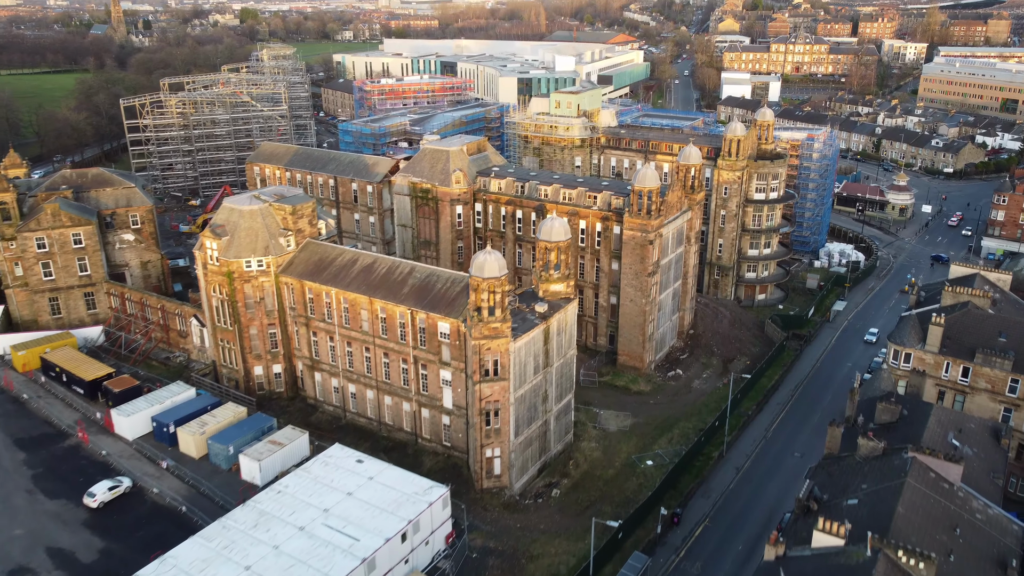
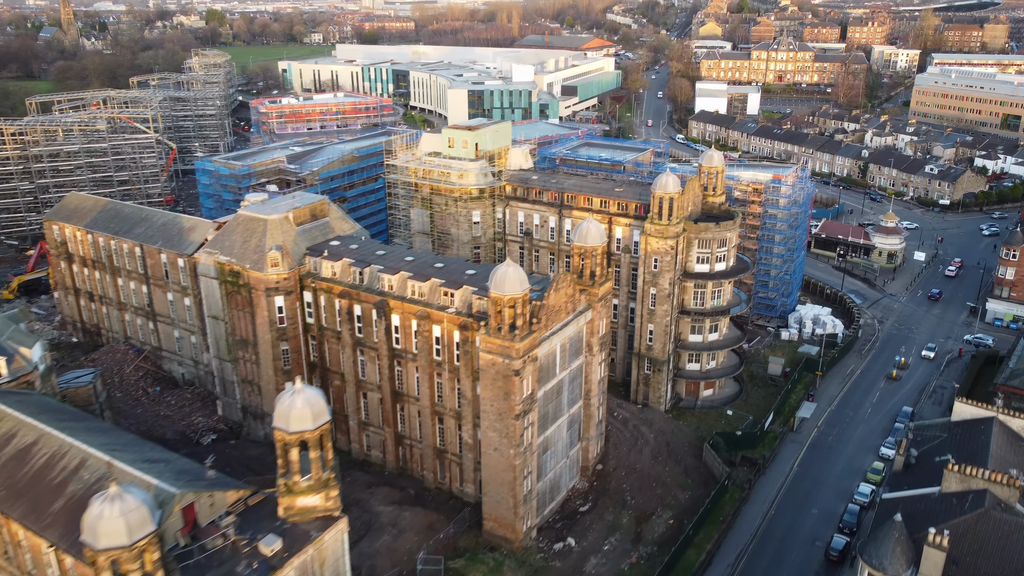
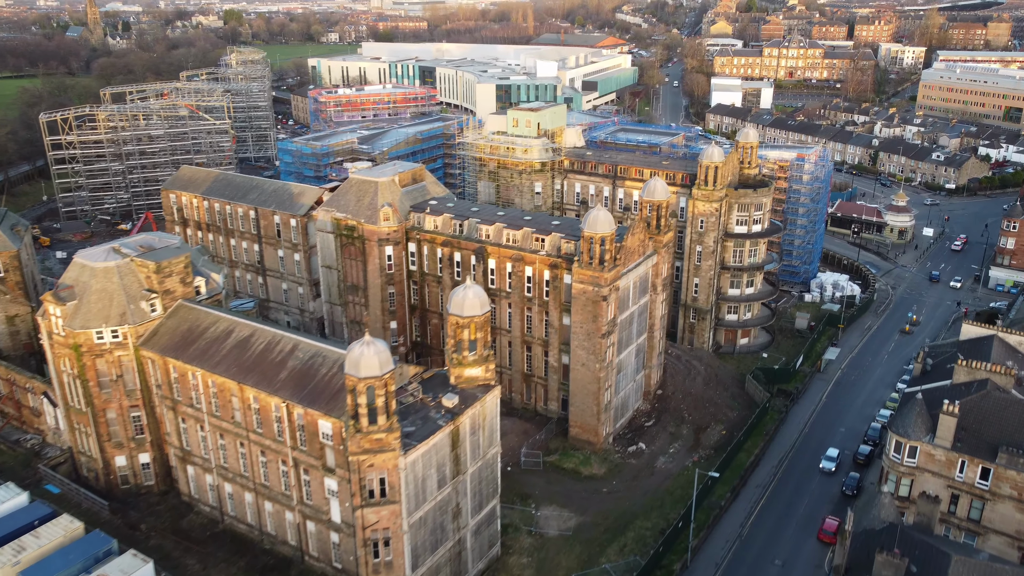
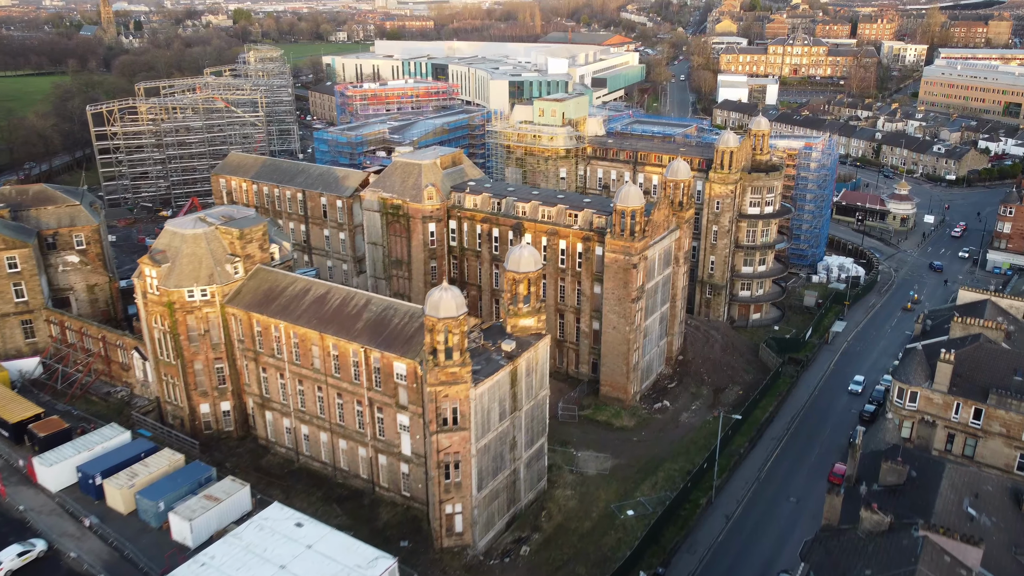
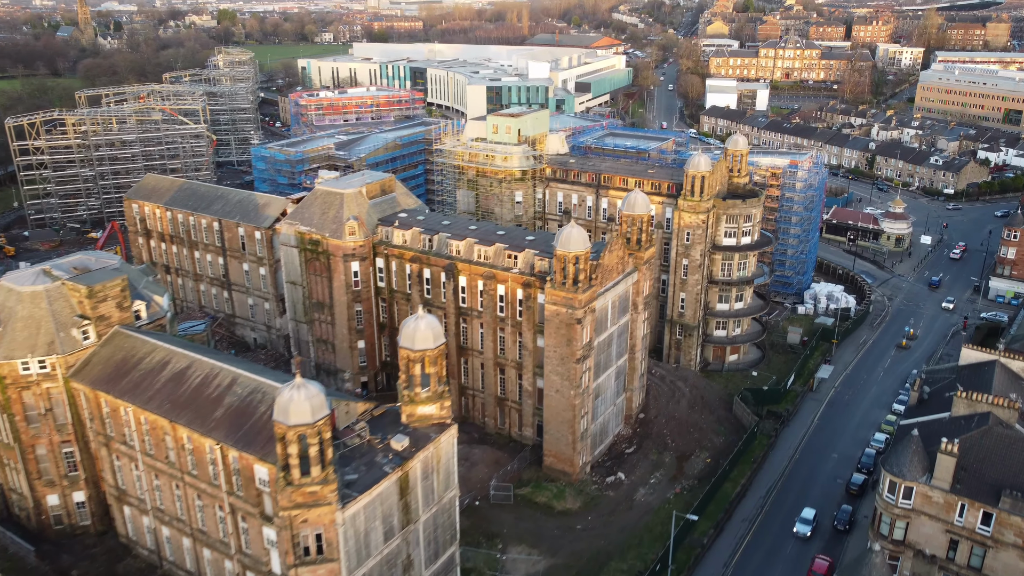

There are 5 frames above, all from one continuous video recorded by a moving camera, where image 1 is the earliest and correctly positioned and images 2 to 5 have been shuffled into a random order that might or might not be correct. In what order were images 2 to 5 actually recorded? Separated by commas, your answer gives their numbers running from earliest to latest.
4, 3, 5, 2
